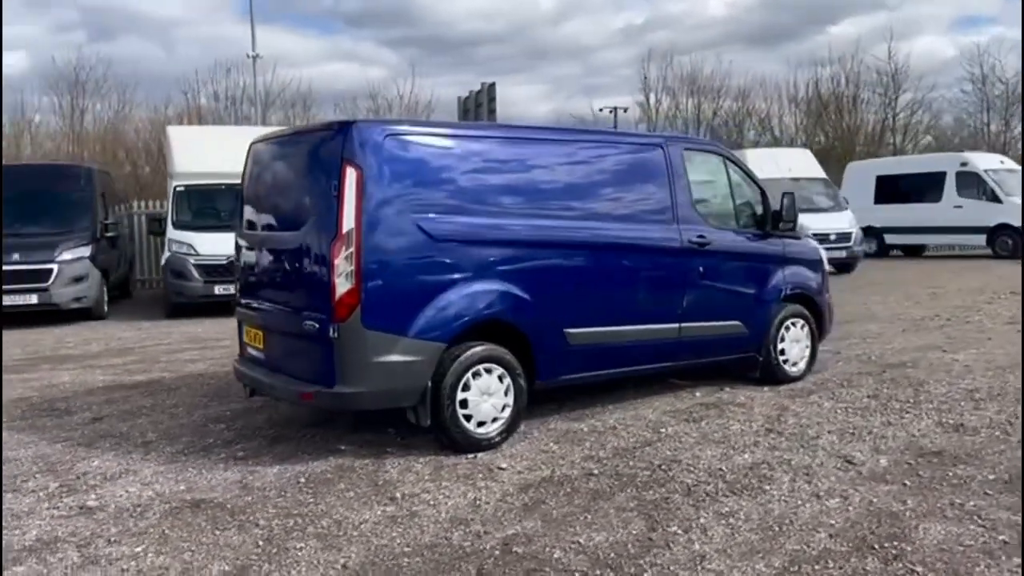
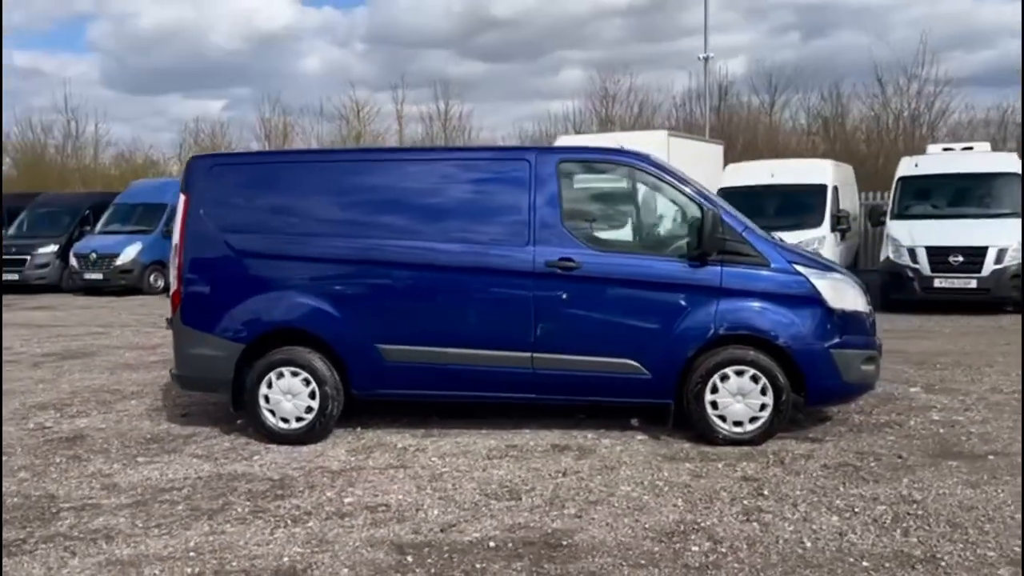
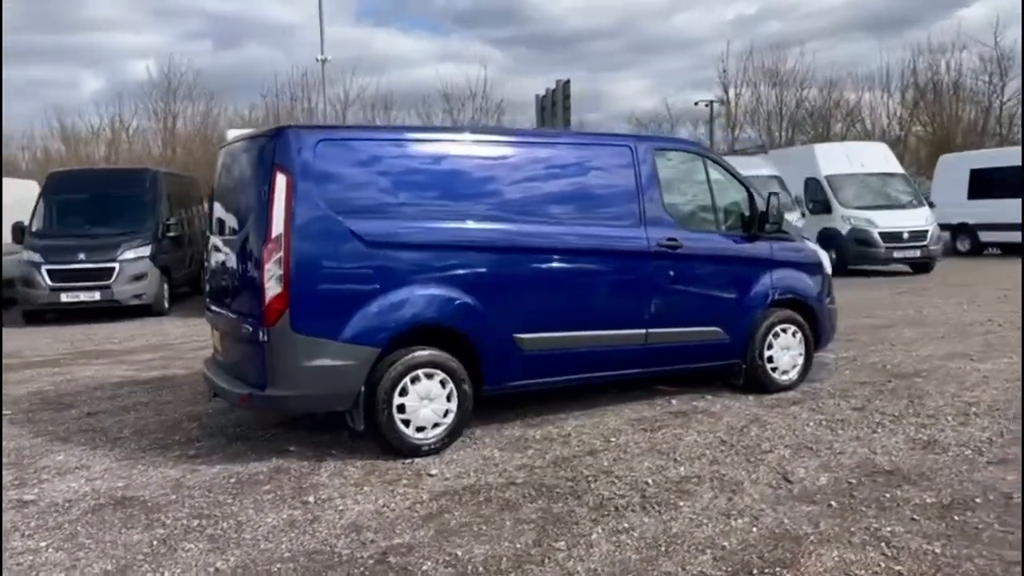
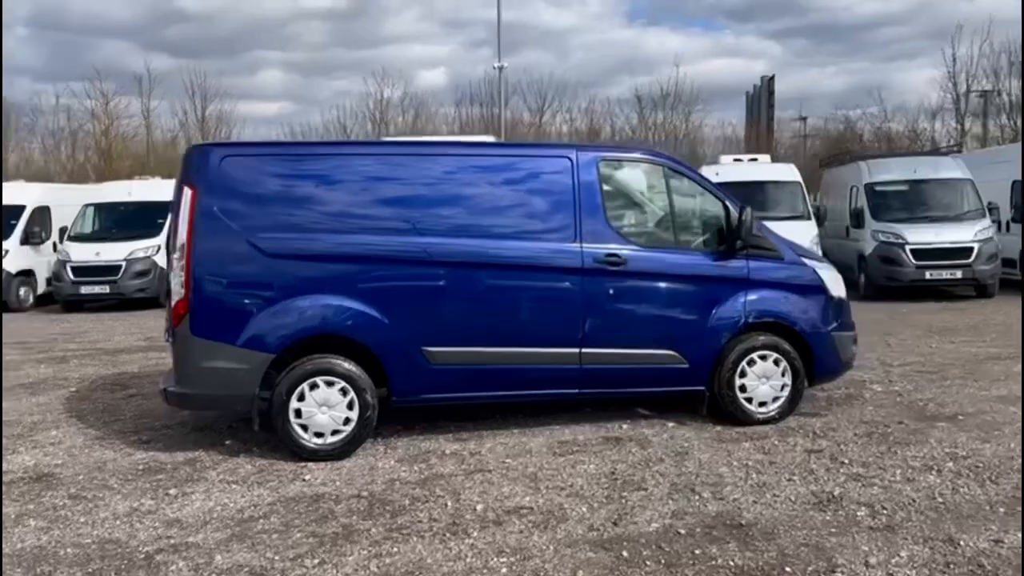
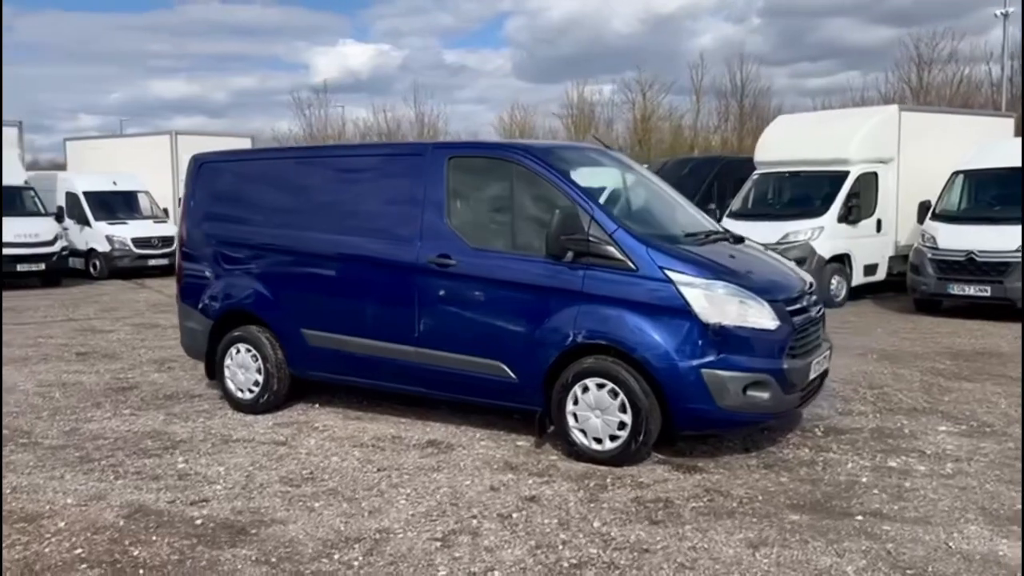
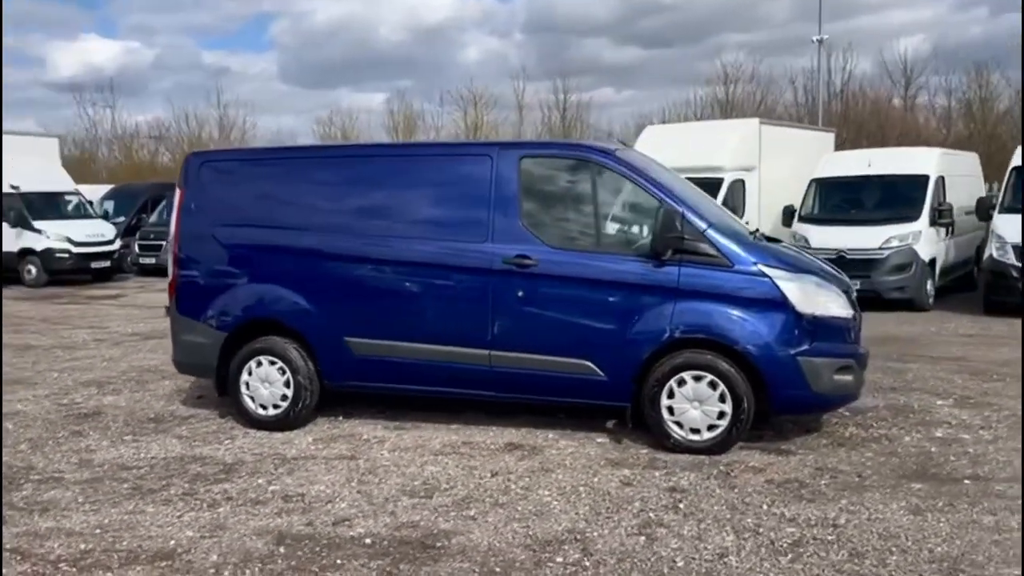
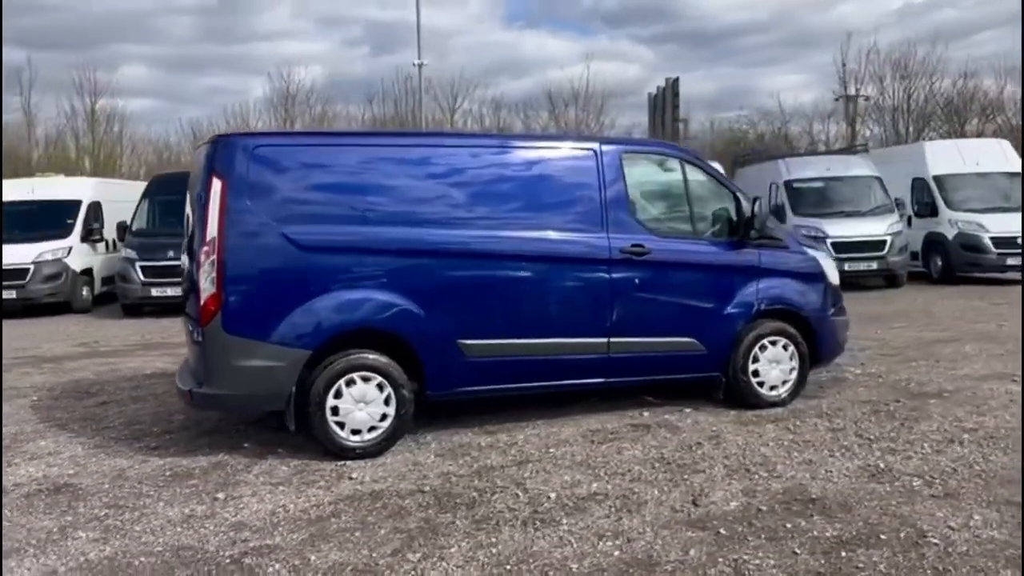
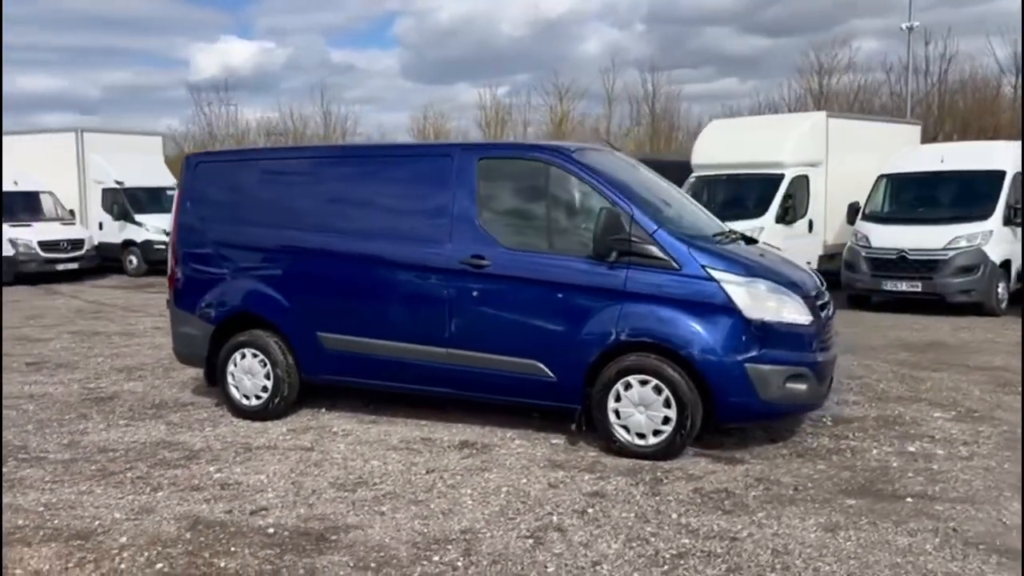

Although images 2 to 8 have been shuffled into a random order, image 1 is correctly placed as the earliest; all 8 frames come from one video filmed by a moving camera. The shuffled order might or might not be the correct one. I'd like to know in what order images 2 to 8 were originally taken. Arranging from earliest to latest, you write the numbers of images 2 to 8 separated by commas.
3, 7, 4, 2, 6, 8, 5
